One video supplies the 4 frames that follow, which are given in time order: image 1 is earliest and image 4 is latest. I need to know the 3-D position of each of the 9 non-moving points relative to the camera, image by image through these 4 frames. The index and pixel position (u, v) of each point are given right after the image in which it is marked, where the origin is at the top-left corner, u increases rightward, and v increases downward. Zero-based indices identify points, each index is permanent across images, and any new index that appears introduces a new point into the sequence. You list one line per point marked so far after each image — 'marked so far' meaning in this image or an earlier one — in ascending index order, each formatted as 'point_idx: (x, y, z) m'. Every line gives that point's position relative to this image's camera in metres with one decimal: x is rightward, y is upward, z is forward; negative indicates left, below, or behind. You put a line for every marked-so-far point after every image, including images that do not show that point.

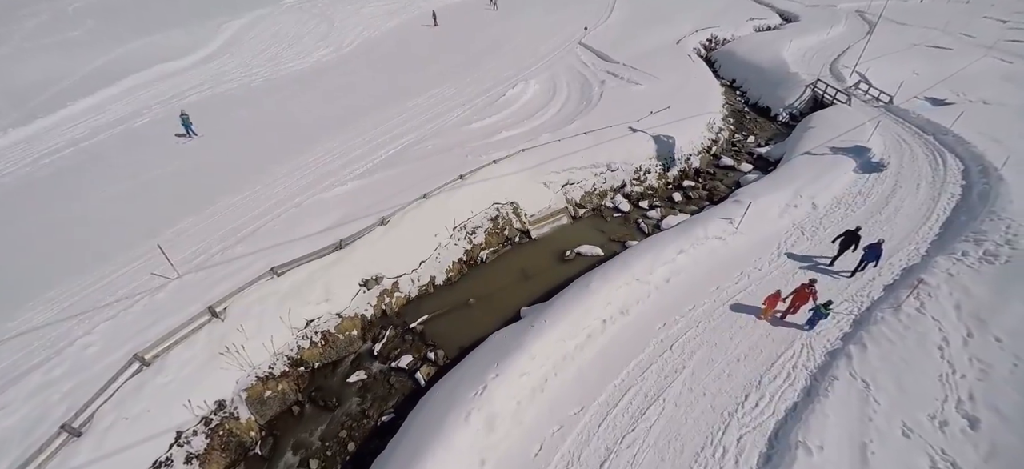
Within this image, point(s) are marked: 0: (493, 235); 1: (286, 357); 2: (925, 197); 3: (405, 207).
0: (-0.9, -0.1, +19.2) m
1: (-7.3, -4.0, +14.9) m
2: (+17.1, +1.5, +19.1) m
3: (-4.2, +1.1, +18.1) m
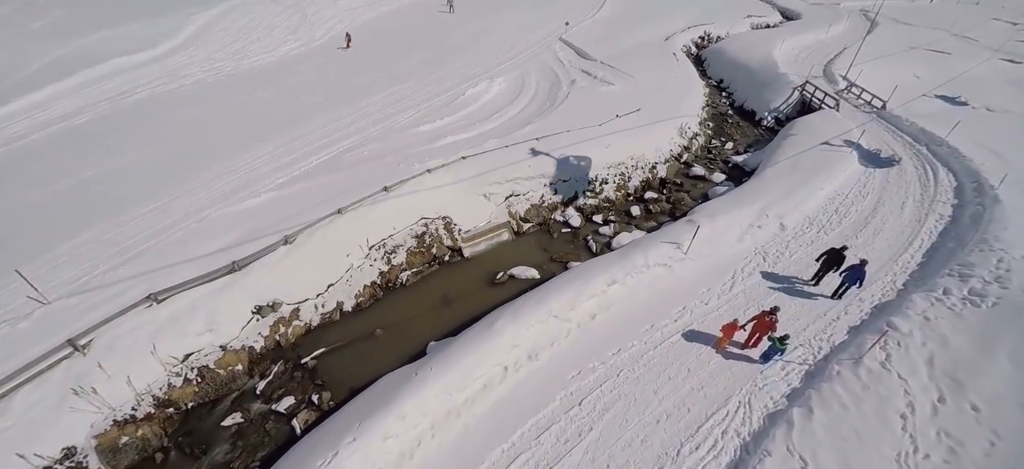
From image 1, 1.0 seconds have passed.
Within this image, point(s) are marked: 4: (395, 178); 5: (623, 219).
0: (-3.6, -0.8, +17.2) m
1: (-10.2, -4.6, +13.1) m
2: (+14.4, +0.5, +16.6) m
3: (-6.9, +0.4, +16.2) m
4: (-4.6, +2.2, +18.2) m
5: (+4.8, +0.7, +19.5) m
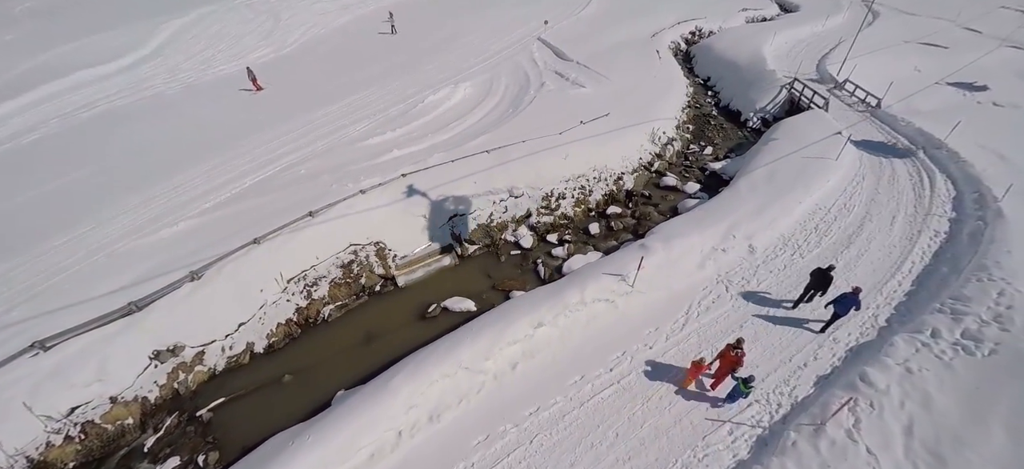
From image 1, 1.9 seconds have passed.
0: (-5.8, -1.7, +15.5) m
1: (-12.4, -5.7, +11.7) m
2: (+12.1, -0.1, +14.4) m
3: (-9.1, -0.6, +14.6) m
4: (-6.8, +1.2, +16.6) m
5: (+2.7, -0.1, +17.6) m
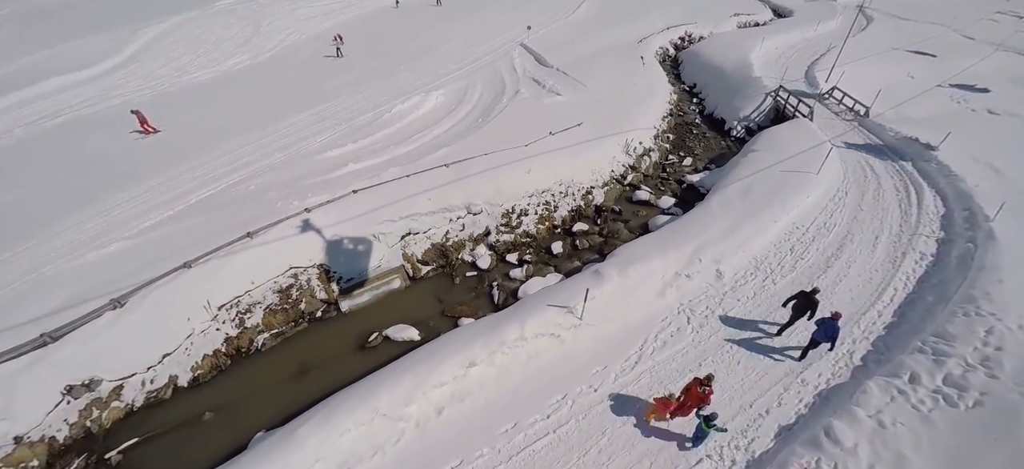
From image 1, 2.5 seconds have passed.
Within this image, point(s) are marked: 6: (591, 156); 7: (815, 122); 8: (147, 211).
0: (-7.3, -2.4, +14.4) m
1: (-14.0, -6.4, +10.6) m
2: (+10.5, -0.8, +13.1) m
3: (-10.7, -1.3, +13.6) m
4: (-8.4, +0.5, +15.5) m
5: (+1.1, -0.8, +16.4) m
6: (+3.2, +3.2, +18.7) m
7: (+13.1, +4.8, +19.8) m
8: (-13.8, +0.9, +17.5) m
